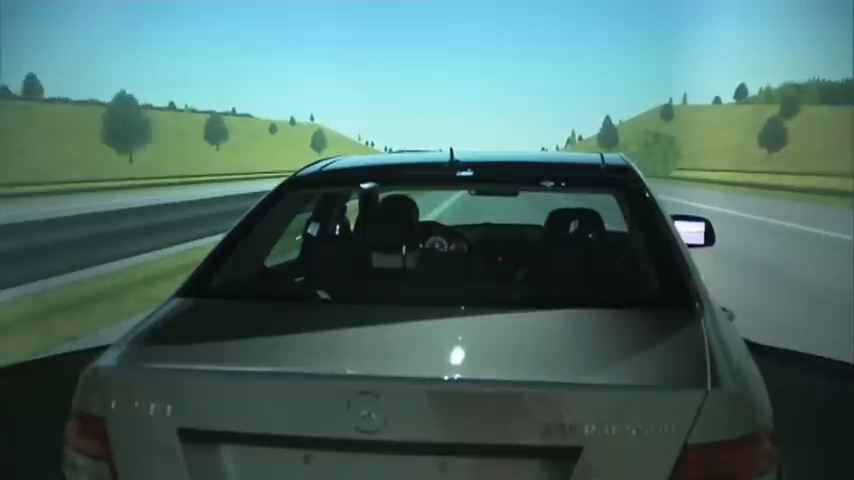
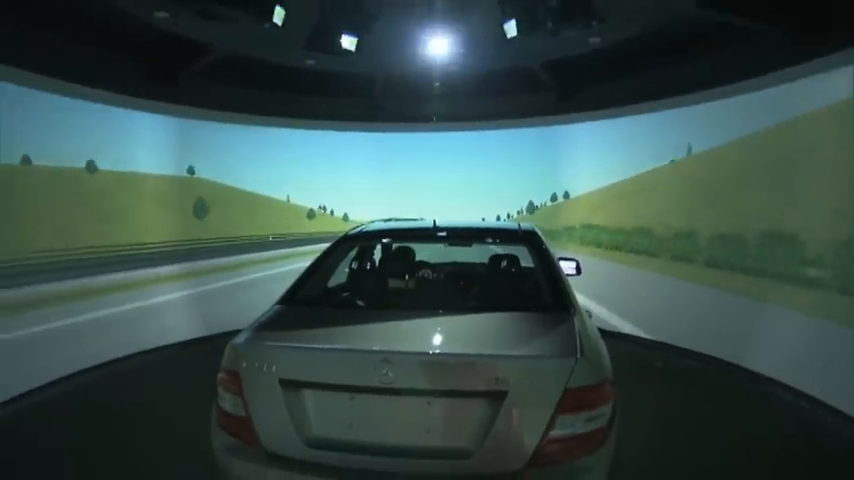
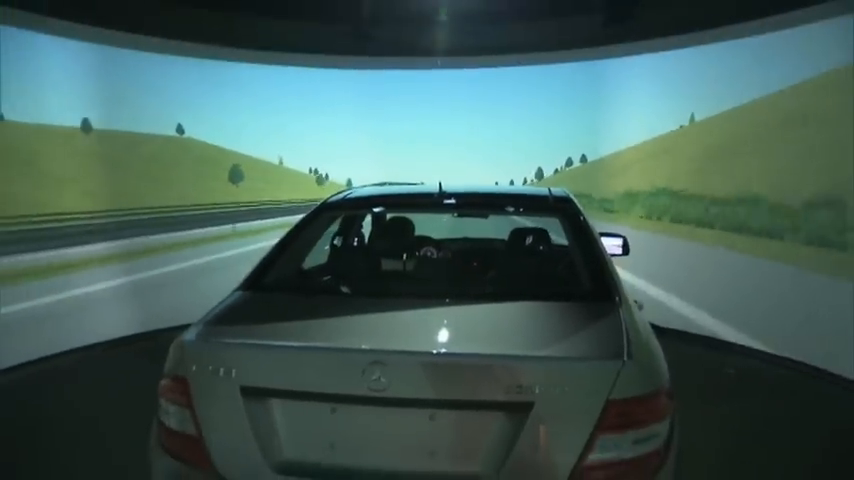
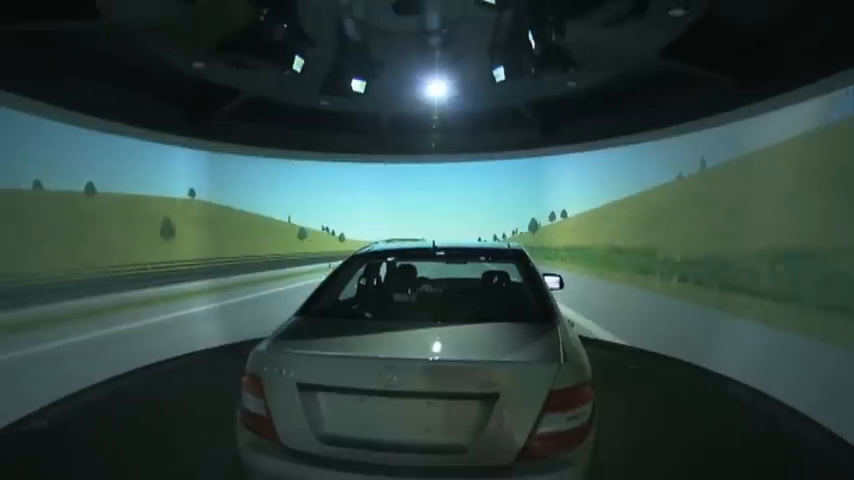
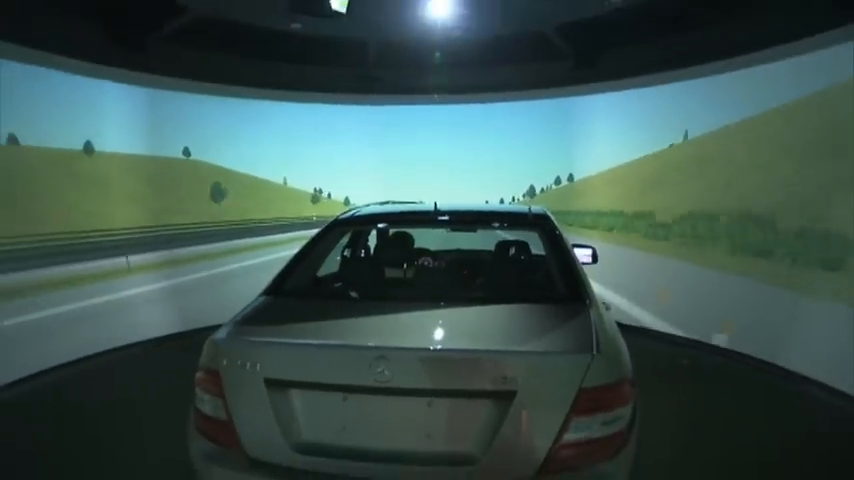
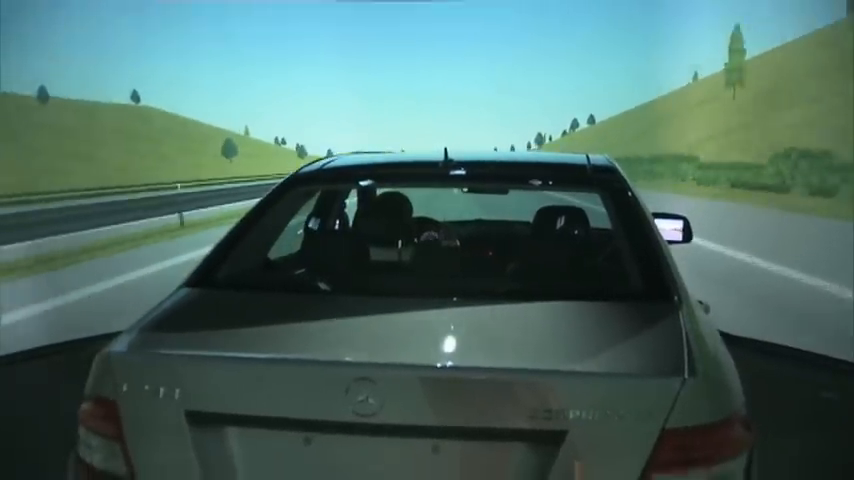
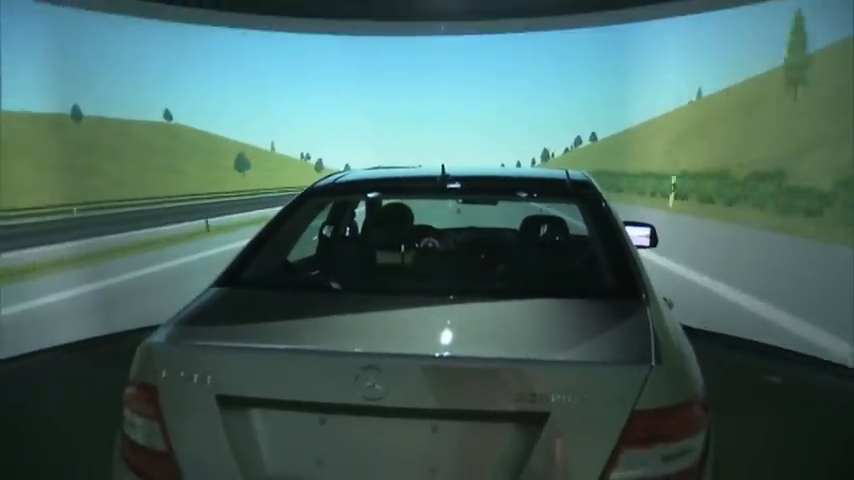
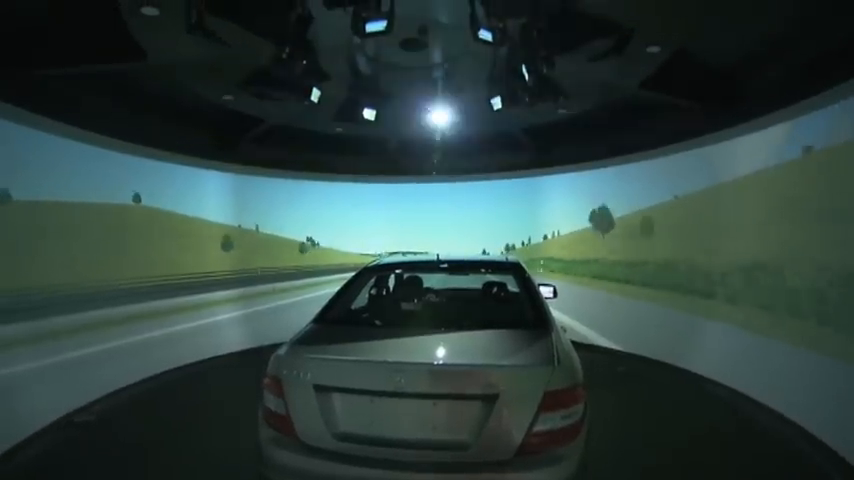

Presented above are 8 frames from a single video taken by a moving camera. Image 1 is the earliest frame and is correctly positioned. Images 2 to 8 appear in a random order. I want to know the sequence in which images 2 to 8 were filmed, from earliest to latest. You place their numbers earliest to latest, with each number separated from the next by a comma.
6, 7, 3, 5, 2, 4, 8
